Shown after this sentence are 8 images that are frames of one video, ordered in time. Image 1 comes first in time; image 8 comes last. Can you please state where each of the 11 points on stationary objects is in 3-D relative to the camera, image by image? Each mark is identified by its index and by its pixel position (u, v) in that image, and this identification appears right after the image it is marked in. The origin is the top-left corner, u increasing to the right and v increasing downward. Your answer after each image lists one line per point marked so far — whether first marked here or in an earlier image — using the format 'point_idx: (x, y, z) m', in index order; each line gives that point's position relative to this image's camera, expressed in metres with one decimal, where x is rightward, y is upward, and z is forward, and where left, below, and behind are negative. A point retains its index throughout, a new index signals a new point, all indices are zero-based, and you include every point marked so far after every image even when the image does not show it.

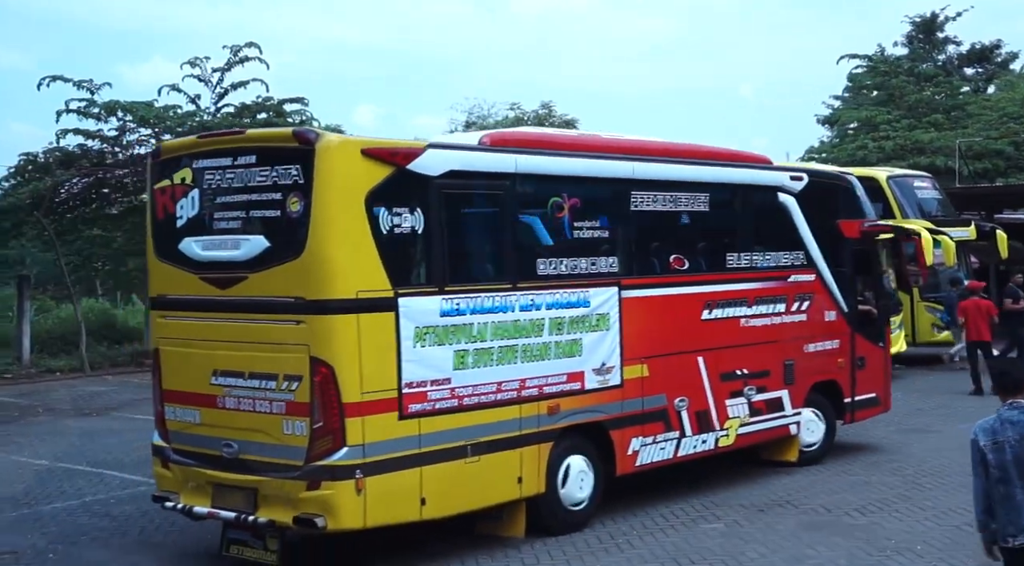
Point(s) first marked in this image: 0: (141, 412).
0: (-5.9, -2.0, +17.3) m
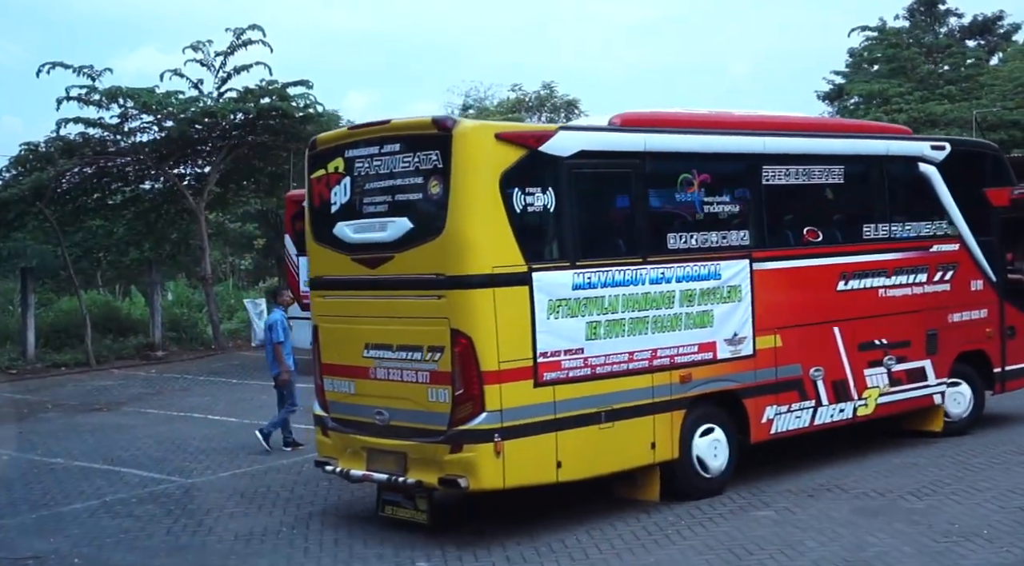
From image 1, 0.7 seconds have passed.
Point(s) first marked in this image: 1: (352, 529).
0: (-5.6, -1.9, +16.9) m
1: (-1.3, -2.0, +8.8) m
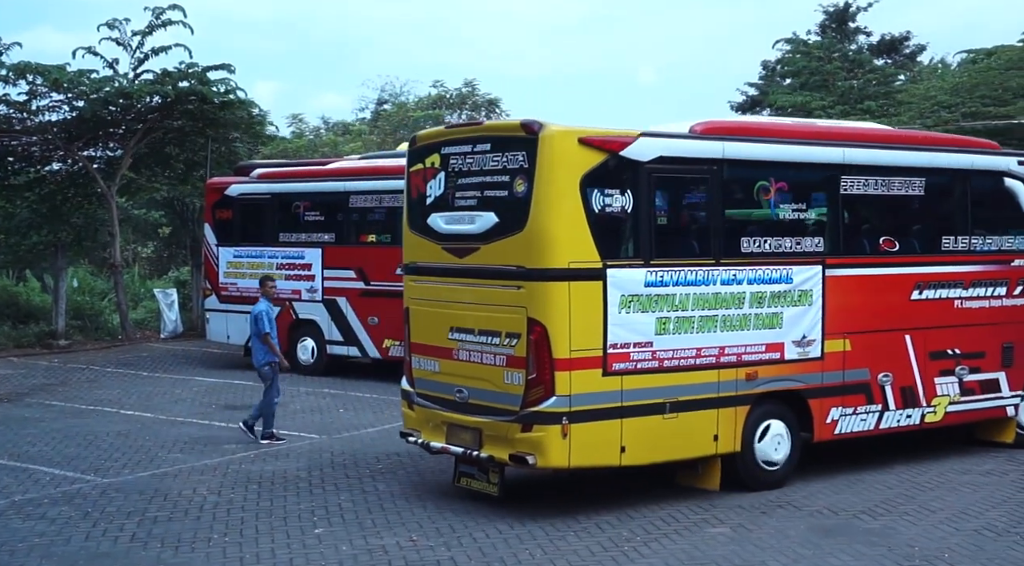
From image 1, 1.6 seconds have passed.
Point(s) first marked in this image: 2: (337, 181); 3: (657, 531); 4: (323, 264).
0: (-6.6, -1.7, +16.0) m
1: (-1.7, -1.9, +8.3) m
2: (-2.8, +1.6, +17.6) m
3: (+1.1, -1.9, +8.3) m
4: (-3.1, +0.3, +17.8) m
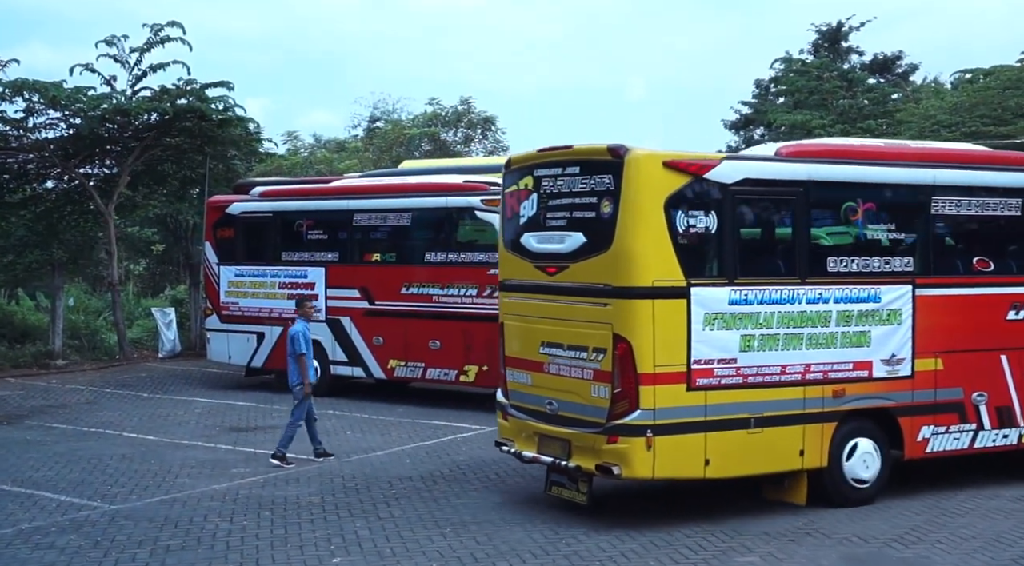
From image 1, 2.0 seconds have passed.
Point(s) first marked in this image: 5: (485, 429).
0: (-6.5, -2.0, +15.7) m
1: (-1.5, -2.1, +8.1) m
2: (-2.7, +1.3, +17.4) m
3: (+1.3, -2.0, +8.1) m
4: (-3.0, 0.0, +17.5) m
5: (-0.3, -1.9, +14.3) m
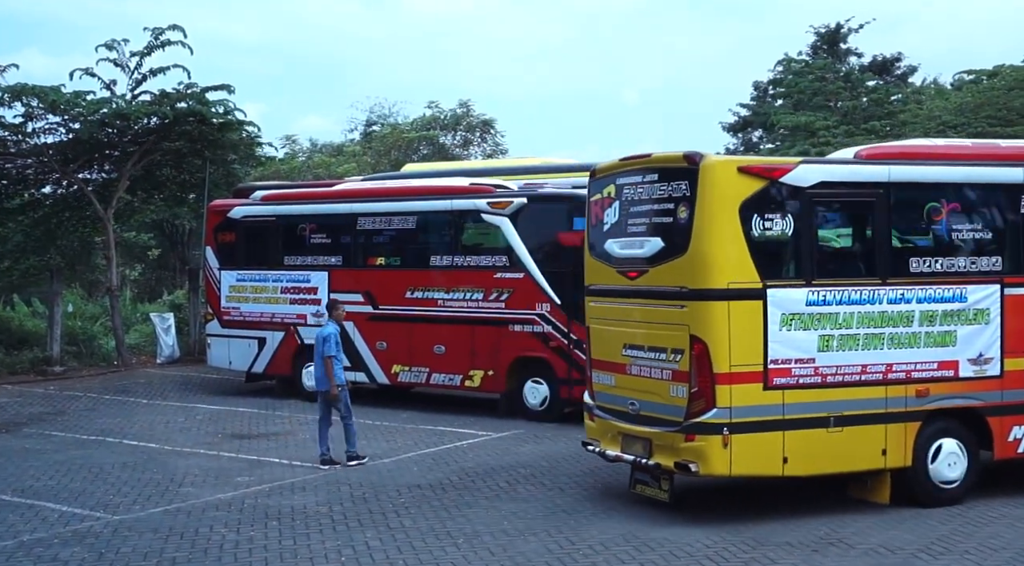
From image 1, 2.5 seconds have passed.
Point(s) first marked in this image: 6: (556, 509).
0: (-6.4, -2.1, +15.5) m
1: (-1.4, -2.1, +7.8) m
2: (-2.6, +1.3, +17.2) m
3: (+1.4, -2.1, +7.9) m
4: (-2.9, -0.1, +17.3) m
5: (-0.2, -2.0, +14.1) m
6: (+0.4, -2.0, +9.9) m
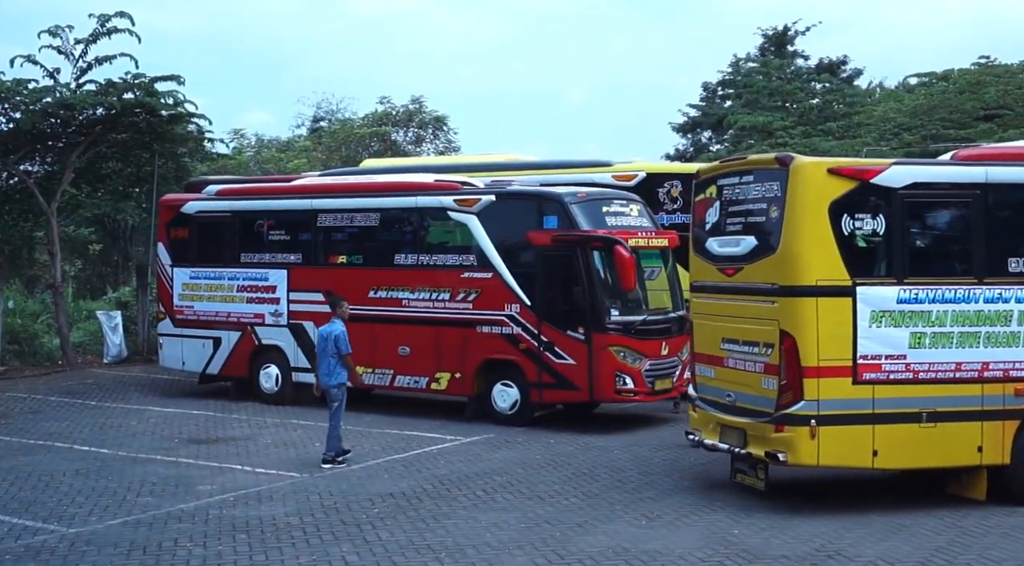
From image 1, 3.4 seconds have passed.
0: (-6.9, -2.0, +14.7) m
1: (-1.4, -2.1, +7.3) m
2: (-3.2, +1.3, +16.6) m
3: (+1.3, -2.1, +7.6) m
4: (-3.4, -0.1, +16.7) m
5: (-0.6, -2.0, +13.7) m
6: (+0.2, -2.1, +9.5) m
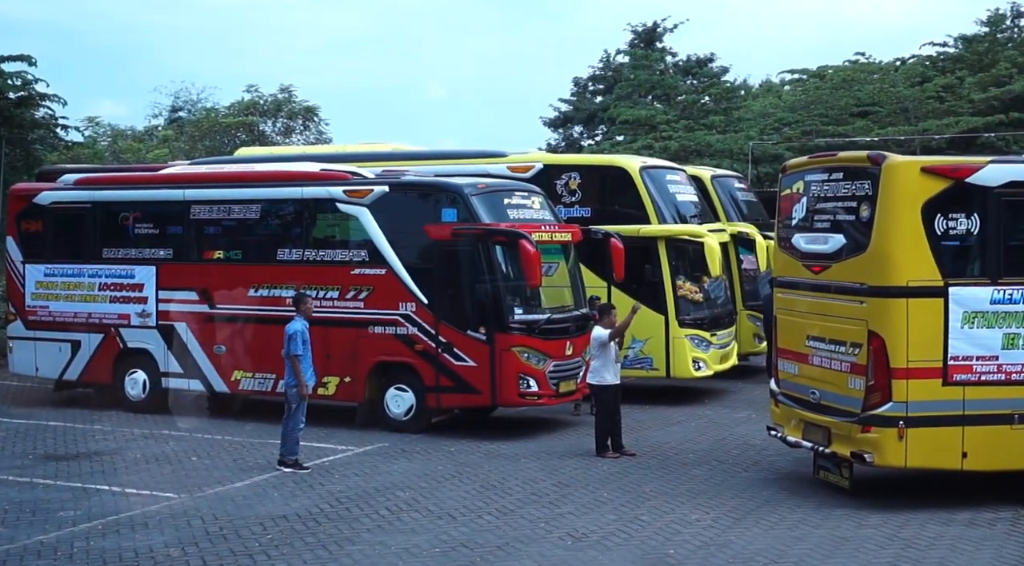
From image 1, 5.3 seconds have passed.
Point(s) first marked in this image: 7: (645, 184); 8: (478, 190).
0: (-8.1, -2.0, +12.9) m
1: (-1.8, -2.1, +6.3) m
2: (-4.7, +1.3, +15.3) m
3: (+0.9, -2.1, +6.8) m
4: (-4.9, 0.0, +15.3) m
5: (-1.8, -1.9, +12.6) m
6: (-0.5, -2.0, +8.6) m
7: (+2.0, +1.5, +16.2) m
8: (-0.4, +1.2, +13.6) m
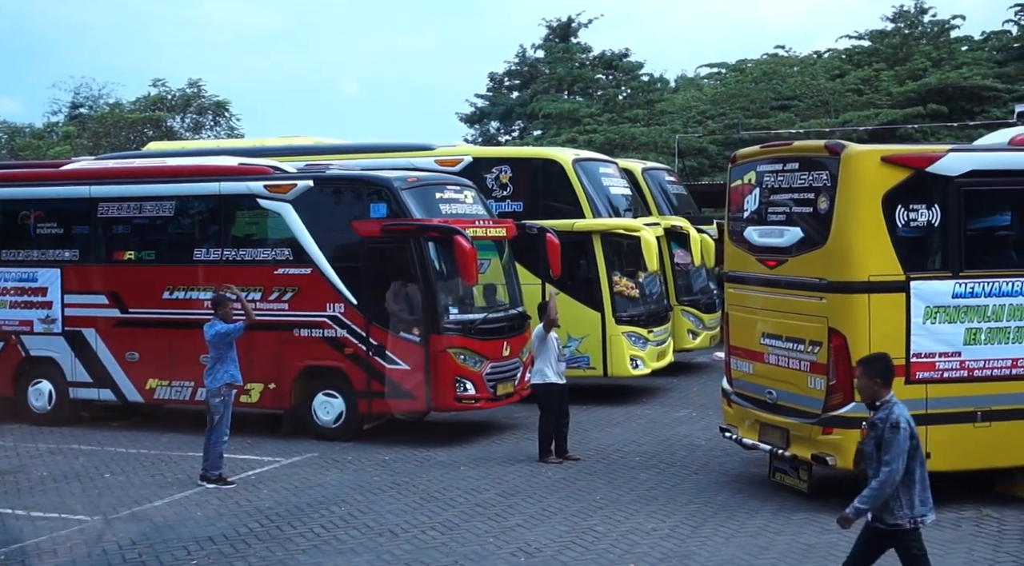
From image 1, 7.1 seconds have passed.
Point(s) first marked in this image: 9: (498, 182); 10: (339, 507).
0: (-8.8, -2.1, +11.7) m
1: (-2.0, -2.1, +5.5) m
2: (-5.6, +1.3, +14.3) m
3: (+0.6, -2.0, +6.3) m
4: (-5.9, -0.1, +14.3) m
5: (-2.5, -1.9, +11.9) m
6: (-0.8, -2.0, +7.9) m
7: (+0.9, +1.5, +15.7) m
8: (-1.2, +1.2, +12.9) m
9: (-0.2, +1.5, +16.1) m
10: (-1.5, -2.0, +9.7) m
